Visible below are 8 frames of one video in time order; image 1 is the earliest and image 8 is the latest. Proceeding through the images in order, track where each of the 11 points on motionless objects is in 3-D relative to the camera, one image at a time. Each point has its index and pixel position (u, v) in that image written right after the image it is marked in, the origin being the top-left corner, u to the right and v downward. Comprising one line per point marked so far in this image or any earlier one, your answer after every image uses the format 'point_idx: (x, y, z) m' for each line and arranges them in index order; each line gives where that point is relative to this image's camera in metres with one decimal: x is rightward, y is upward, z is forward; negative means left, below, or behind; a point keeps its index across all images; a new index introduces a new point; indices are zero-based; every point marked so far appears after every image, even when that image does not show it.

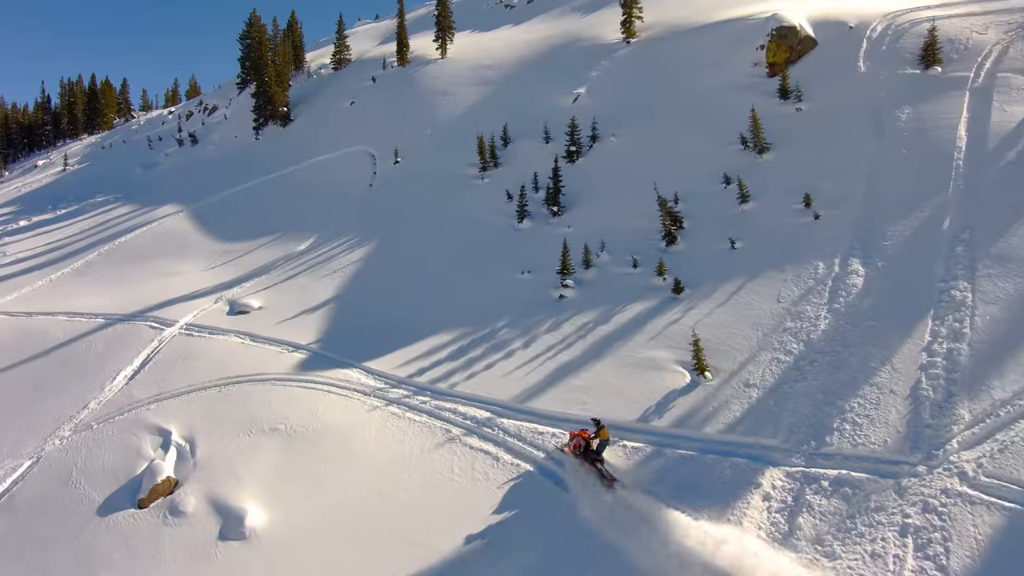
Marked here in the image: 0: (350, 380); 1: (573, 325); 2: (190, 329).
0: (-3.5, -2.0, +15.8) m
1: (+1.4, -0.8, +16.1) m
2: (-8.8, -1.1, +19.9) m
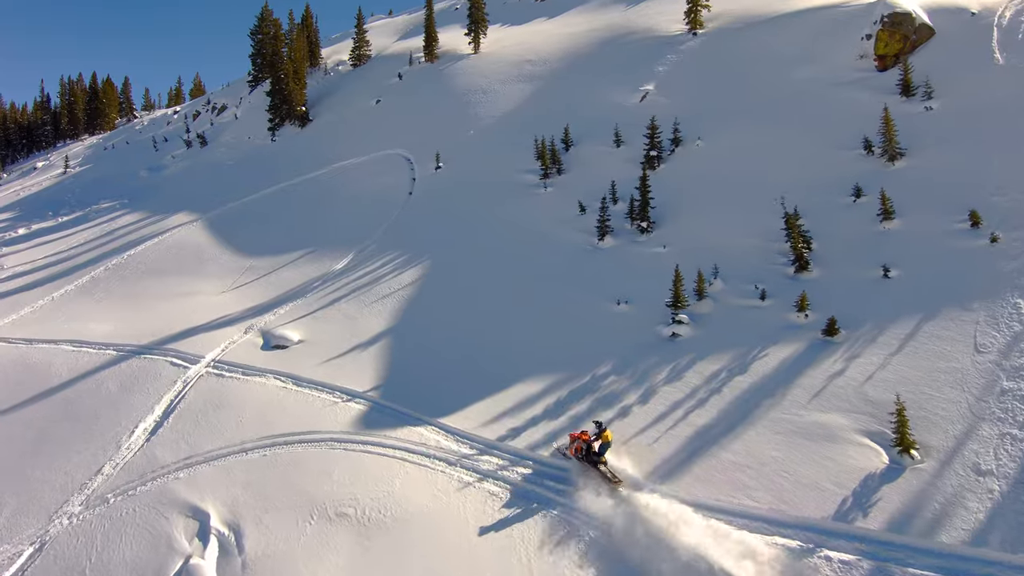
0: (-1.4, -2.8, +12.8) m
1: (+3.4, -1.5, +13.1) m
2: (-6.8, -1.8, +16.9) m
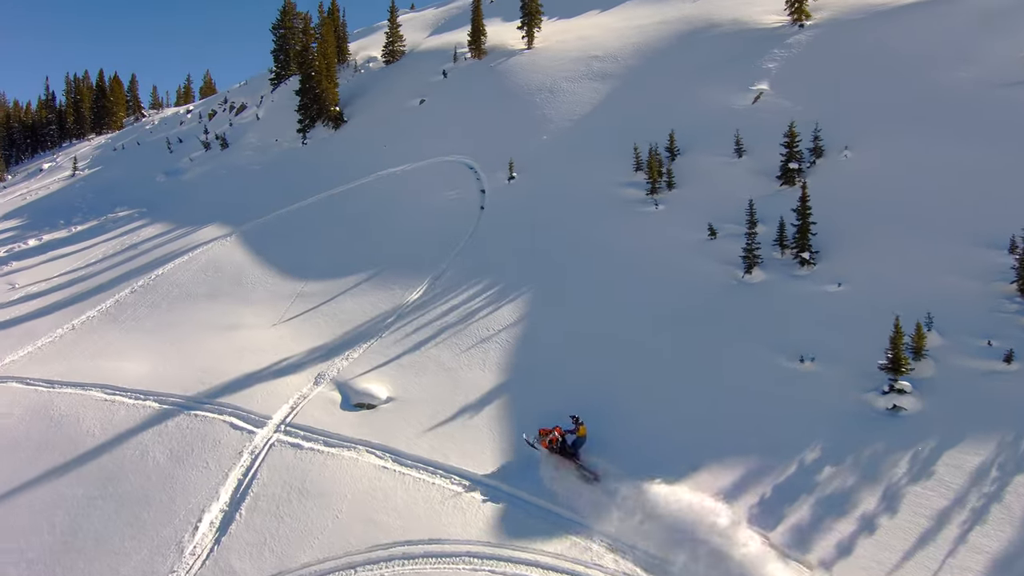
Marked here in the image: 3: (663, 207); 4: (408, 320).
0: (+1.2, -3.7, +9.6) m
1: (+6.1, -2.5, +9.9) m
2: (-4.1, -2.7, +13.7) m
3: (+4.0, +2.1, +18.7) m
4: (-2.5, -0.8, +17.4) m
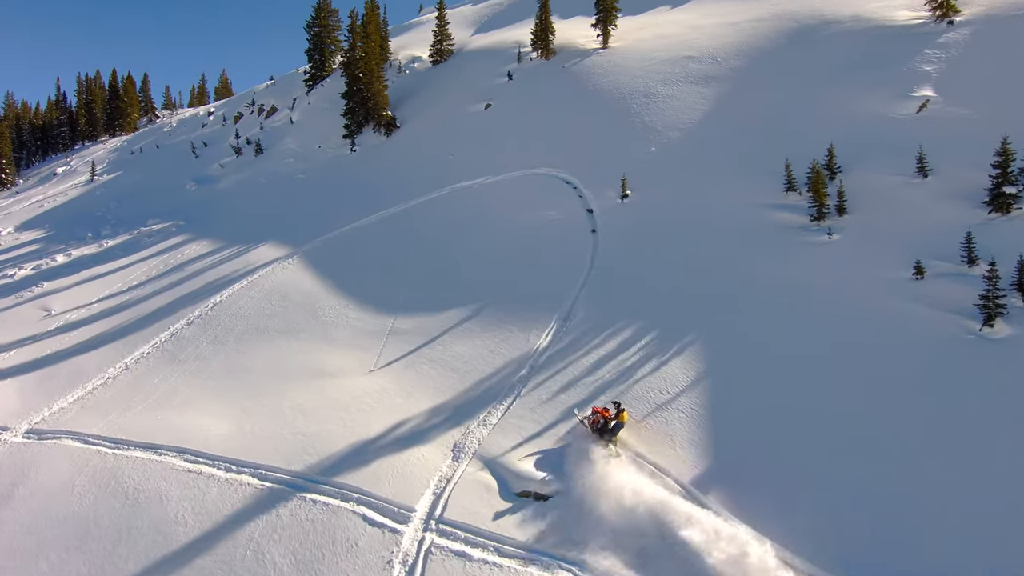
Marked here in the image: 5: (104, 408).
0: (+4.5, -4.6, +6.9) m
1: (+9.3, -3.4, +7.1) m
2: (-0.9, -3.7, +10.9) m
3: (+7.2, +1.2, +16.0) m
4: (+0.7, -1.8, +14.6) m
5: (-10.2, -3.0, +18.1) m
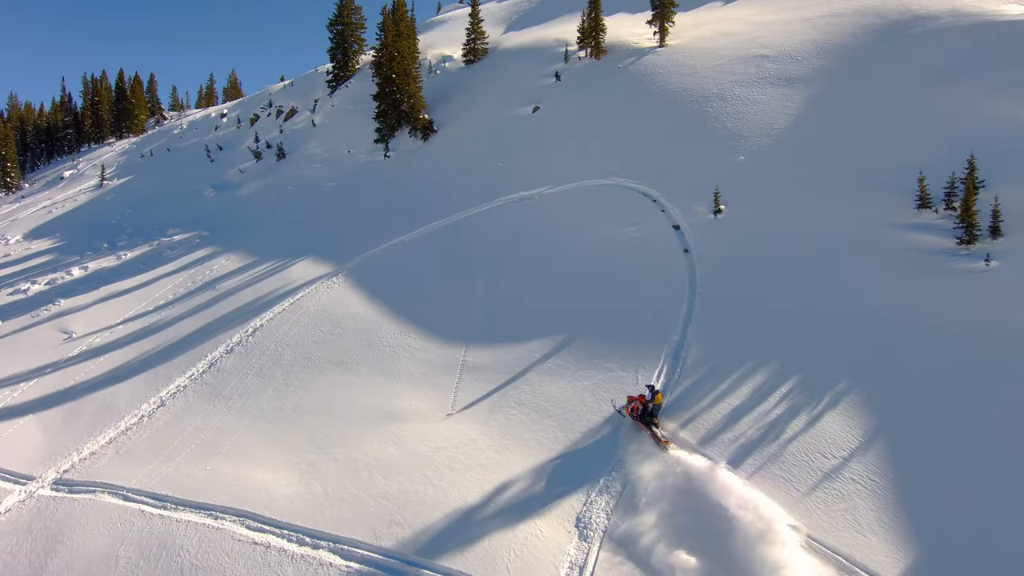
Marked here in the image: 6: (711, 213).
0: (+6.5, -5.3, +4.8) m
1: (+11.3, -4.1, +5.0) m
2: (+1.1, -4.4, +8.8) m
3: (+9.2, +0.5, +13.9) m
4: (+2.7, -2.4, +12.5) m
5: (-8.2, -3.7, +16.0) m
6: (+5.1, +1.9, +18.5) m
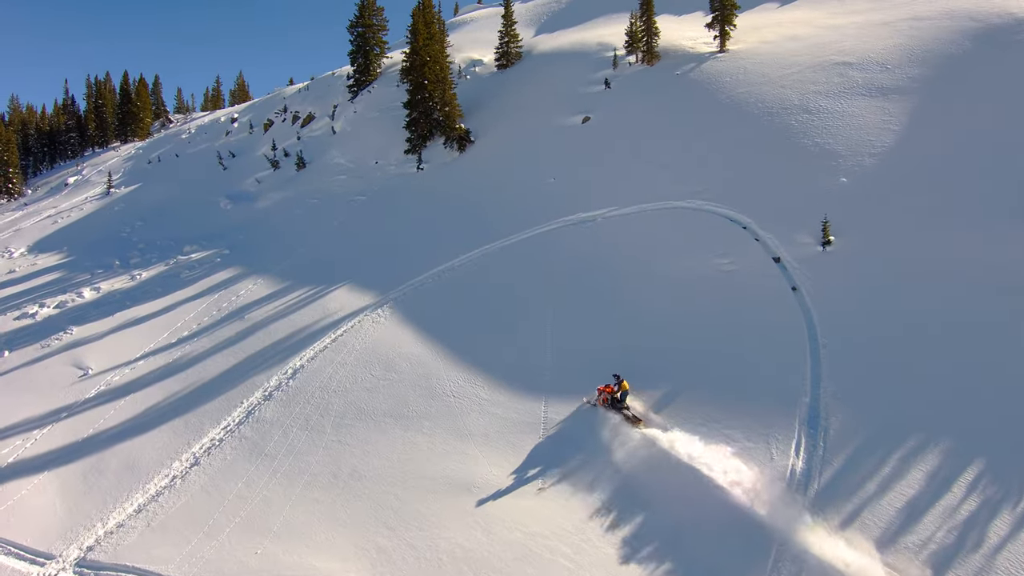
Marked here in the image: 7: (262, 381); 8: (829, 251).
0: (+8.3, -6.2, +2.6) m
1: (+13.1, -5.0, +2.9) m
2: (+2.9, -5.3, +6.7) m
3: (+11.0, -0.4, +11.7) m
4: (+4.5, -3.4, +10.3) m
5: (-6.4, -4.6, +13.8) m
6: (+6.9, +1.0, +16.3) m
7: (-6.4, -2.4, +18.5) m
8: (+7.0, +0.8, +16.0) m
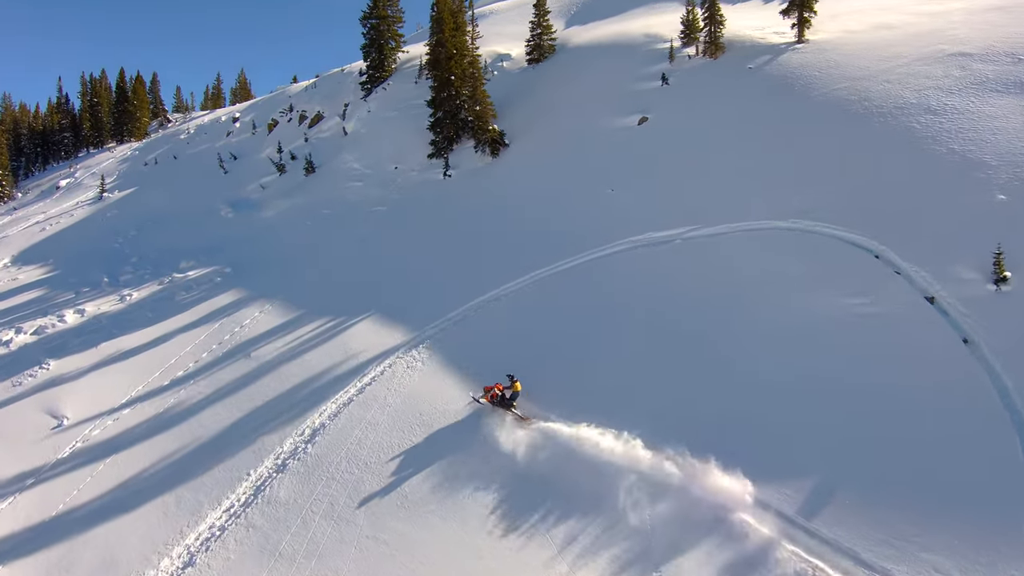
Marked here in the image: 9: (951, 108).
0: (+9.8, -7.1, -0.9) m
1: (+14.6, -5.9, -0.7) m
2: (+4.4, -6.2, +3.1) m
3: (+12.5, -1.3, +8.1) m
4: (+6.0, -4.2, +6.8) m
5: (-5.0, -5.5, +10.3) m
6: (+8.3, +0.1, +12.8) m
7: (-4.9, -3.2, +15.0) m
8: (+8.5, 0.0, +12.5) m
9: (+10.3, +4.2, +17.0) m
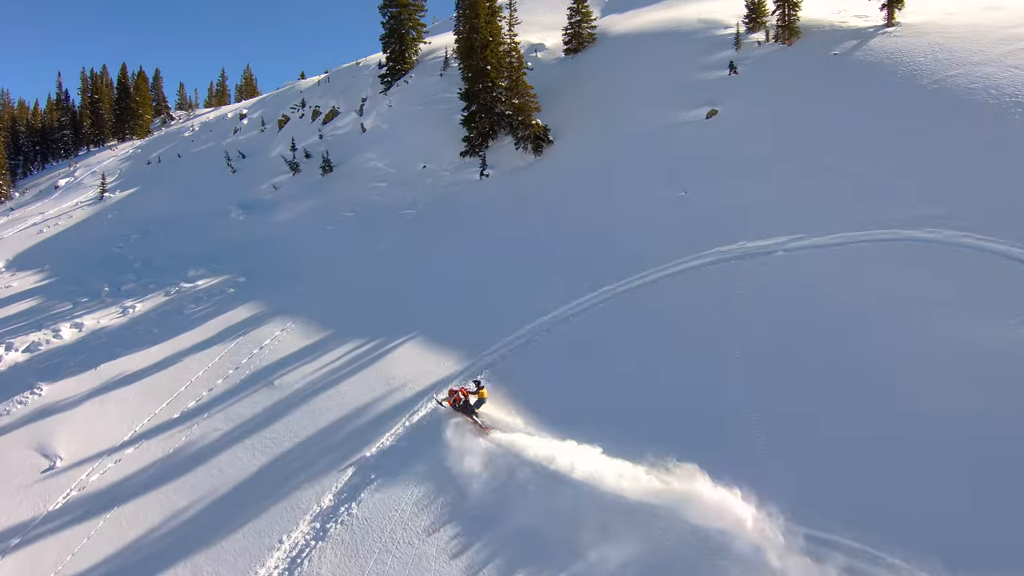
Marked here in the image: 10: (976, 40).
0: (+11.2, -7.5, -3.6) m
1: (+16.0, -6.3, -3.3) m
2: (+5.8, -6.6, +0.5) m
3: (+14.0, -1.7, +5.5) m
4: (+7.4, -4.6, +4.1) m
5: (-3.5, -5.9, +7.7) m
6: (+9.8, -0.3, +10.2) m
7: (-3.5, -3.6, +12.3) m
8: (+9.9, -0.5, +9.8) m
9: (+11.8, +3.8, +14.4) m
10: (+11.8, +6.4, +18.4) m
